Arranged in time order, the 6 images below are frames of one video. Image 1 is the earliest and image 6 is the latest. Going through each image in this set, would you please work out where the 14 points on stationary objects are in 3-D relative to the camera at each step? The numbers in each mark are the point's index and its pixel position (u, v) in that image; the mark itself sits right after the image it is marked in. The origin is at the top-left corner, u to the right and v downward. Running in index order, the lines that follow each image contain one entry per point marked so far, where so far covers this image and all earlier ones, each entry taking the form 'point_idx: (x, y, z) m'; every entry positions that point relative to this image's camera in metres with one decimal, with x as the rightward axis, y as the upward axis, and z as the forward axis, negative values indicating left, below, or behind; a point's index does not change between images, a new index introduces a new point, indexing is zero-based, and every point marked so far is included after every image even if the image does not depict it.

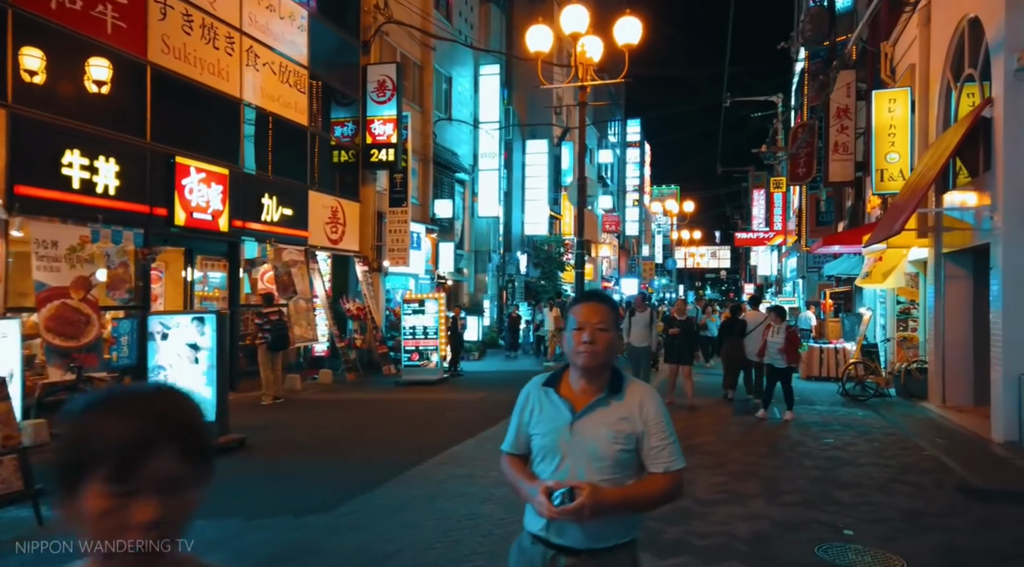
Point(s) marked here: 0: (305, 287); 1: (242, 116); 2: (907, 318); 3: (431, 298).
0: (-3.9, -0.1, +18.8) m
1: (-4.6, +2.9, +16.7) m
2: (+7.7, -0.7, +19.4) m
3: (-1.6, -0.3, +19.5) m
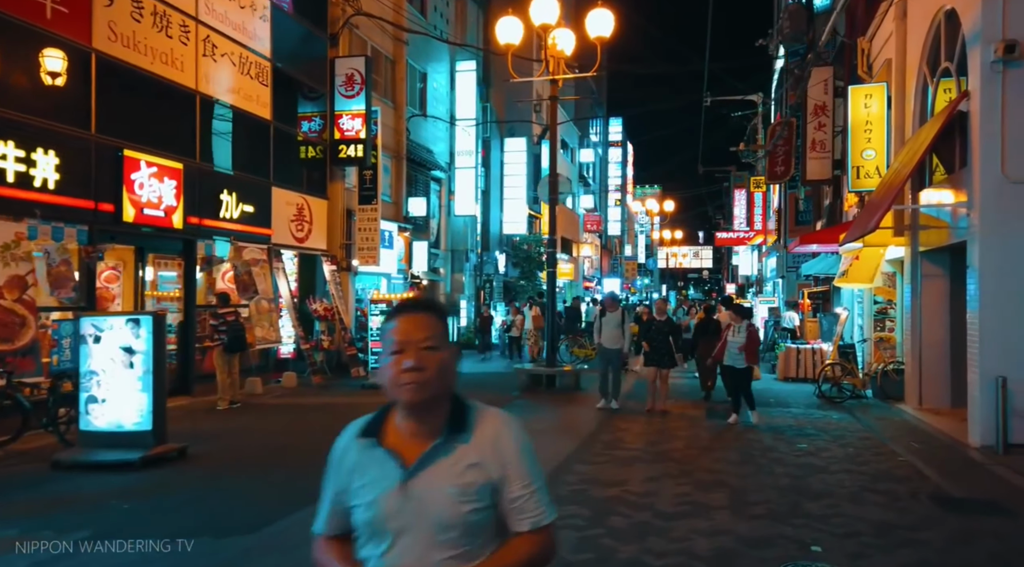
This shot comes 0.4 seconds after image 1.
0: (-4.5, -0.1, +18.2) m
1: (-5.2, +2.9, +16.2) m
2: (+7.1, -0.7, +19.0) m
3: (-2.2, -0.3, +19.0) m
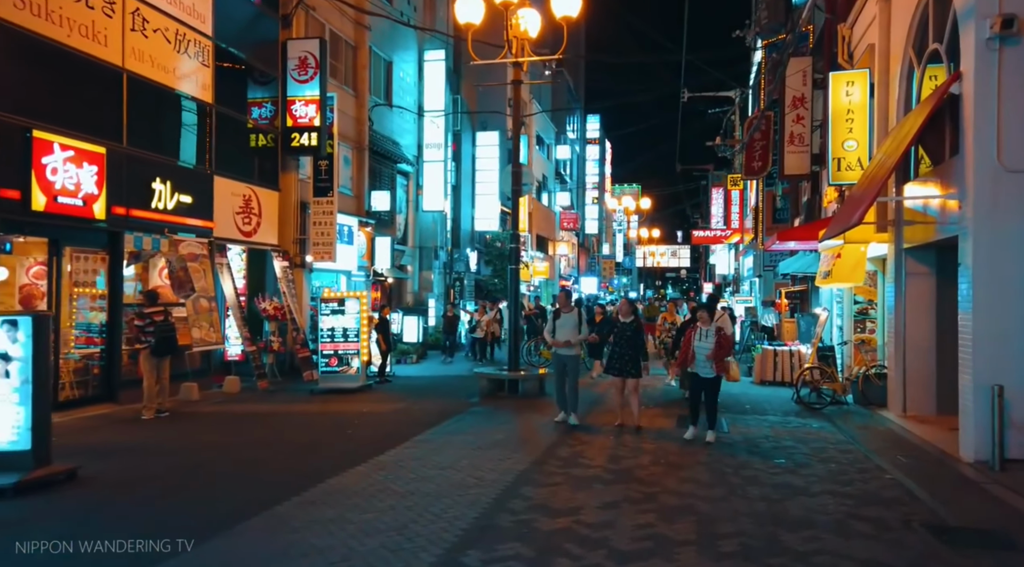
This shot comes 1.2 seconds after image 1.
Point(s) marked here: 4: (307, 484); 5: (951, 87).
0: (-5.2, 0.0, +17.0) m
1: (-5.8, +3.0, +14.9) m
2: (+6.4, -0.6, +18.0) m
3: (-2.9, -0.2, +17.8) m
4: (-1.9, -1.9, +9.0) m
5: (+5.2, +2.3, +11.8) m
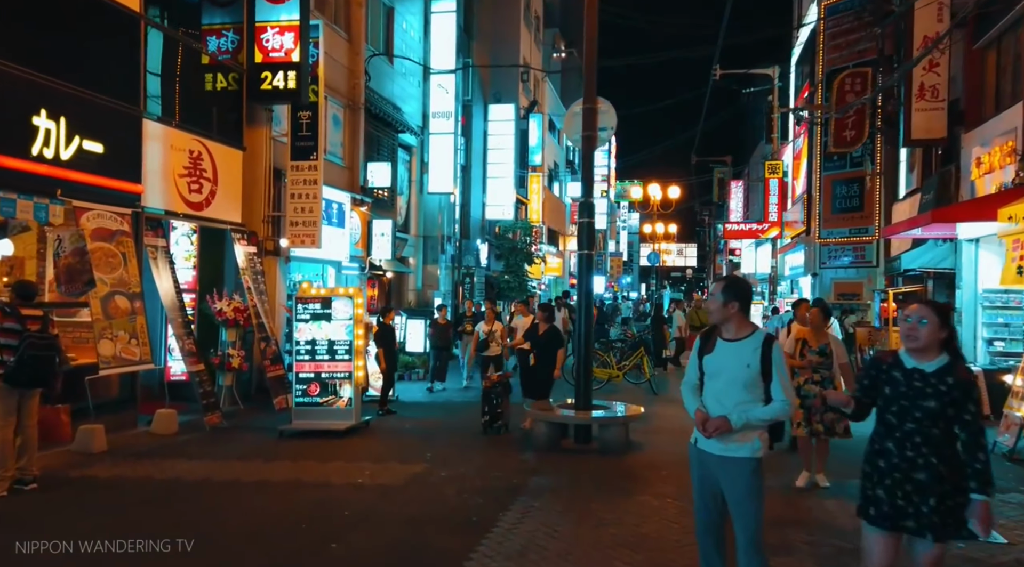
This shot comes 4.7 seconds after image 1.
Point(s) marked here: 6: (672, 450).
0: (-4.4, +0.1, +11.5) m
1: (-5.0, +3.1, +9.4) m
2: (+7.1, -0.6, +12.6) m
3: (-2.1, -0.1, +12.4) m
4: (-1.1, -1.8, +3.6) m
5: (+6.0, +2.4, +6.4) m
6: (+1.7, -1.8, +10.4) m
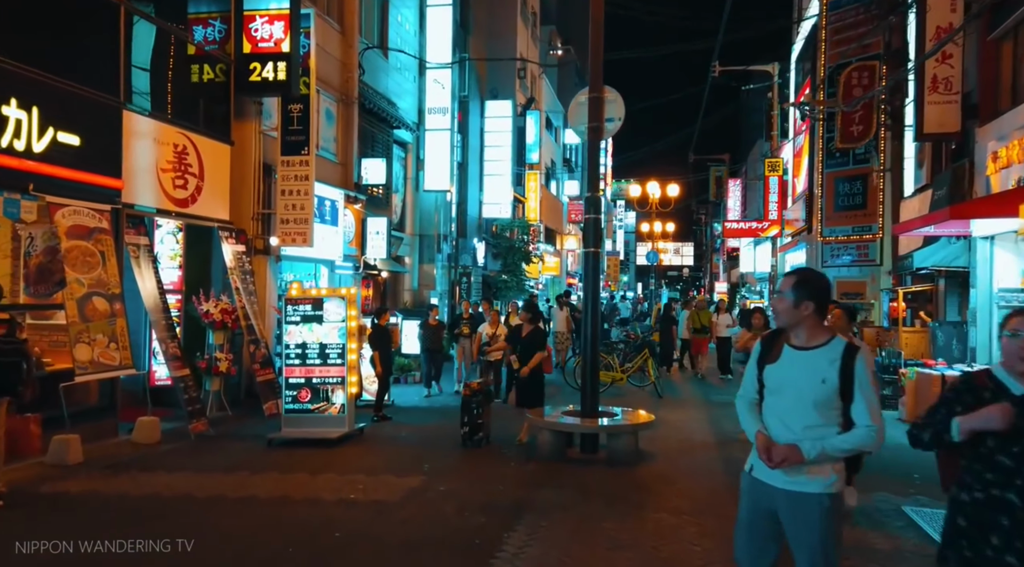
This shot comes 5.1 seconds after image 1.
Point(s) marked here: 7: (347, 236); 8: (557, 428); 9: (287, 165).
0: (-4.4, +0.1, +10.9) m
1: (-5.0, +3.1, +8.8) m
2: (+7.2, -0.6, +12.1) m
3: (-2.1, -0.1, +11.7) m
4: (-1.0, -1.8, +3.0) m
5: (+6.1, +2.4, +5.8) m
6: (+1.7, -1.8, +9.8) m
7: (-3.3, +0.9, +19.8) m
8: (+0.4, -1.4, +9.7) m
9: (-3.5, +1.8, +15.3) m
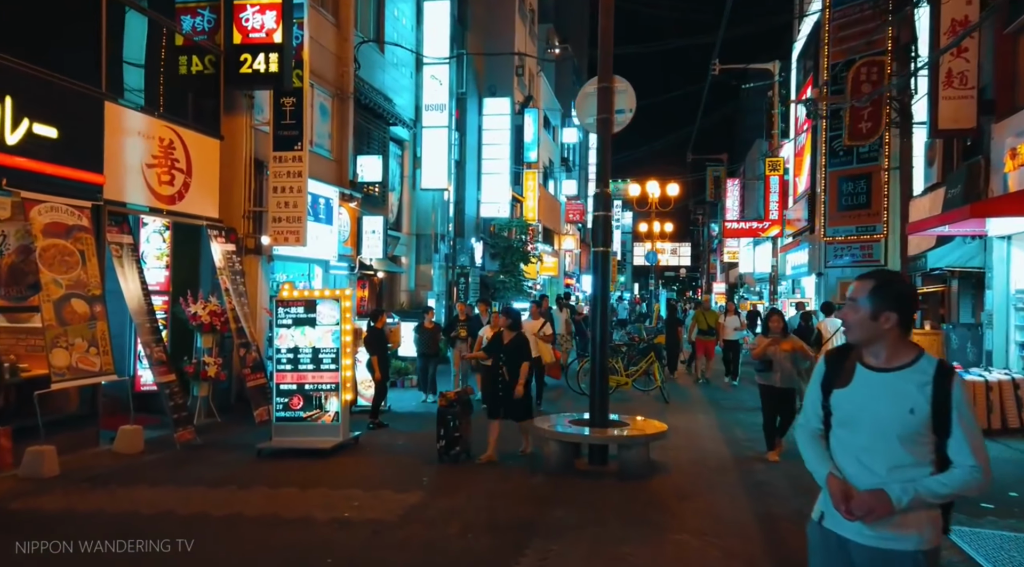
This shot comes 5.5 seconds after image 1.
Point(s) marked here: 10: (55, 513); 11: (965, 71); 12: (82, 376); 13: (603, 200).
0: (-4.4, +0.1, +10.3) m
1: (-4.9, +3.1, +8.2) m
2: (+7.2, -0.6, +11.5) m
3: (-2.1, -0.2, +11.1) m
4: (-0.9, -1.8, +2.4) m
5: (+6.1, +2.3, +5.2) m
6: (+1.8, -1.8, +9.3) m
7: (-3.3, +0.9, +19.2) m
8: (+0.5, -1.4, +9.1) m
9: (-3.4, +1.8, +14.7) m
10: (-3.6, -1.8, +7.8) m
11: (+7.4, +3.5, +16.2) m
12: (-4.4, -0.9, +10.0) m
13: (+0.9, +0.8, +9.9) m
